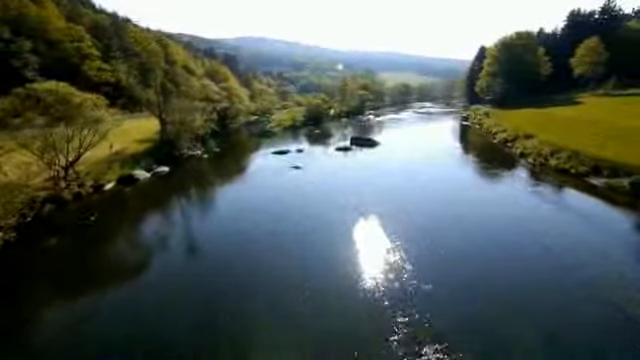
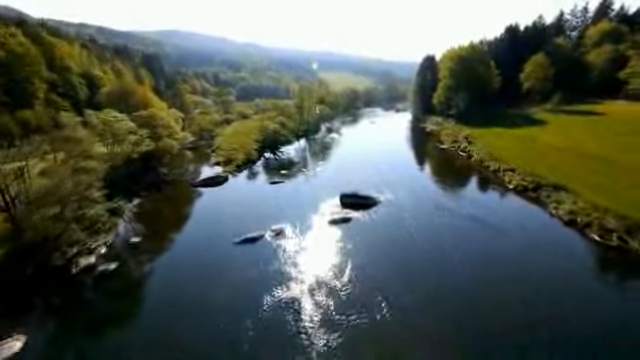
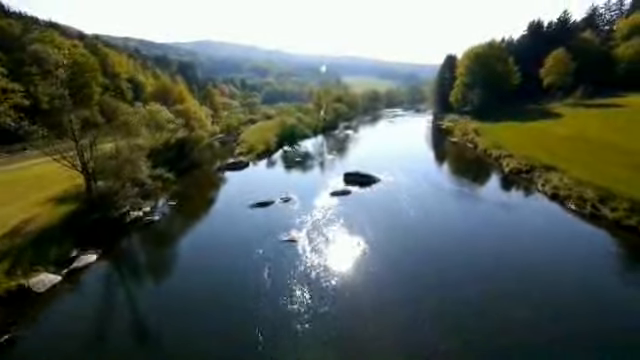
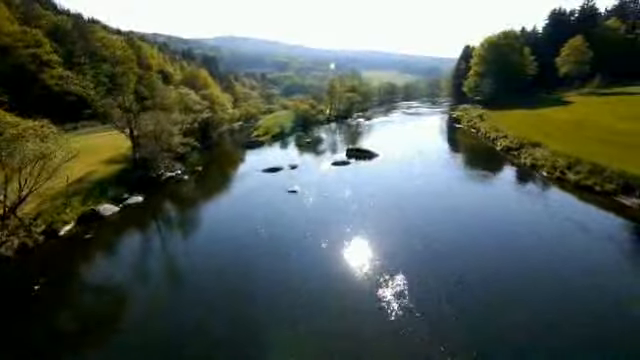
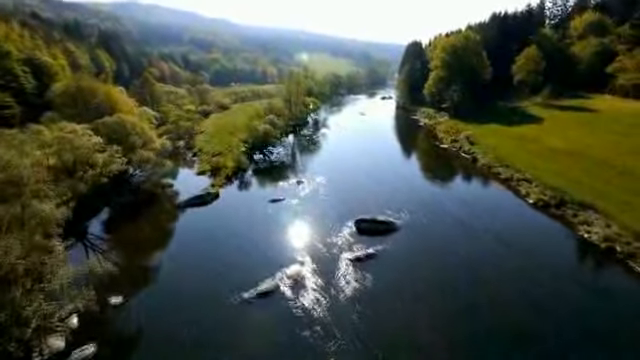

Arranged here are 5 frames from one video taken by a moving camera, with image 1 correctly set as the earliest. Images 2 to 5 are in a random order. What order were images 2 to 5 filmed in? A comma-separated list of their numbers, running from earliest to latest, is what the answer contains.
4, 3, 2, 5
